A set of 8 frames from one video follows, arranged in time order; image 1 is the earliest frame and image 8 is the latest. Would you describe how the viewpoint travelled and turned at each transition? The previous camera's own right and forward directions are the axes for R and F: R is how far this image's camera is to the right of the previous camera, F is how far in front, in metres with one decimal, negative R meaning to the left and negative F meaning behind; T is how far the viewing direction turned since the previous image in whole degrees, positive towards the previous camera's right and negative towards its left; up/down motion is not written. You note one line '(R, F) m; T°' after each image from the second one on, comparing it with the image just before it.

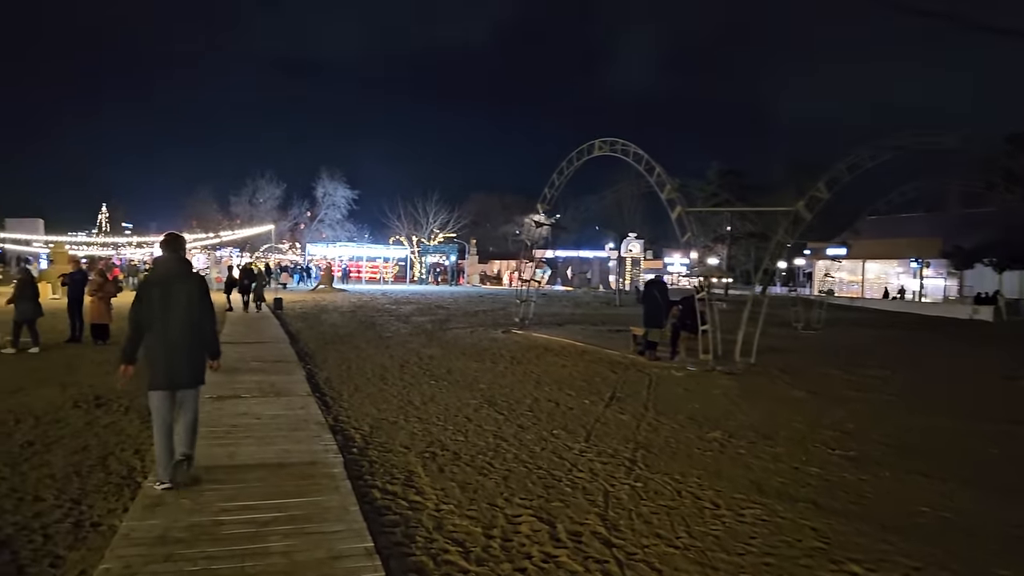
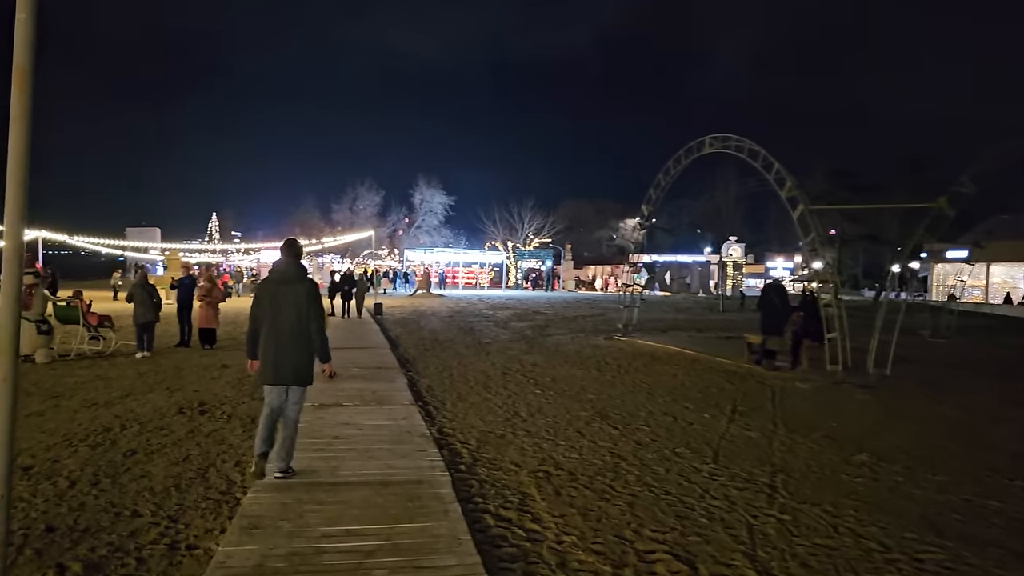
(-0.2, +0.5) m; -7°
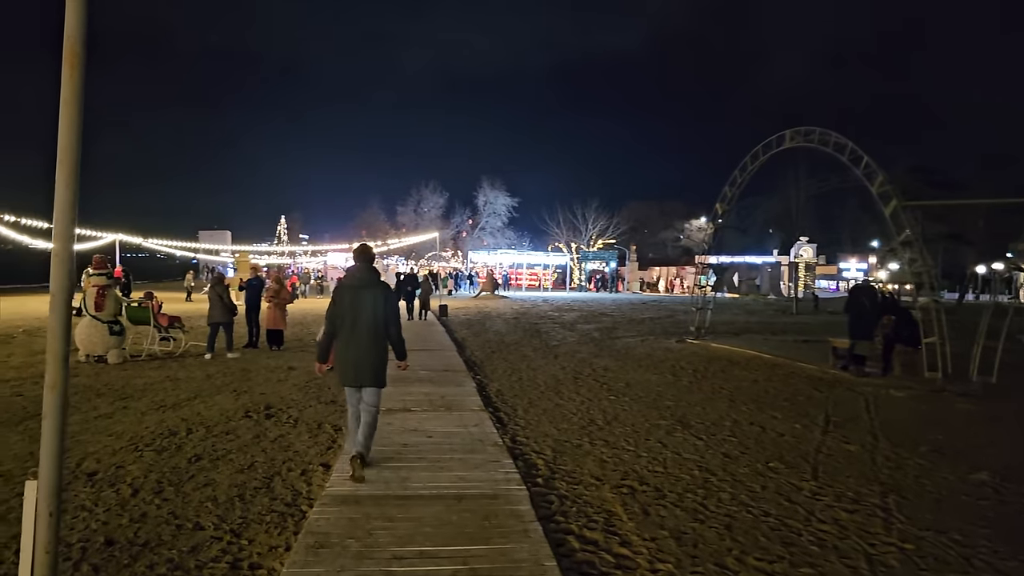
(-0.1, +0.4) m; -4°
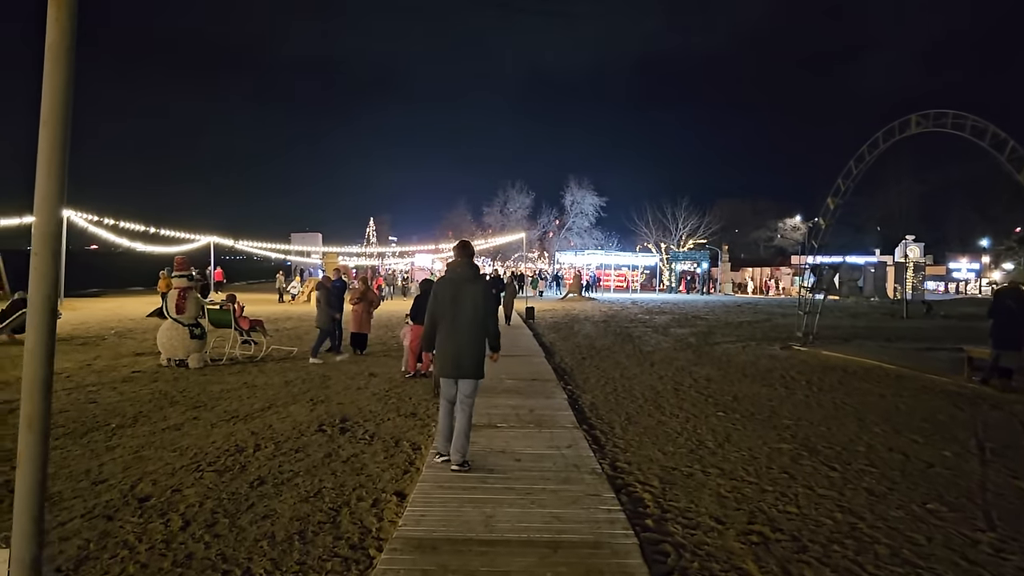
(-0.1, +0.8) m; -6°
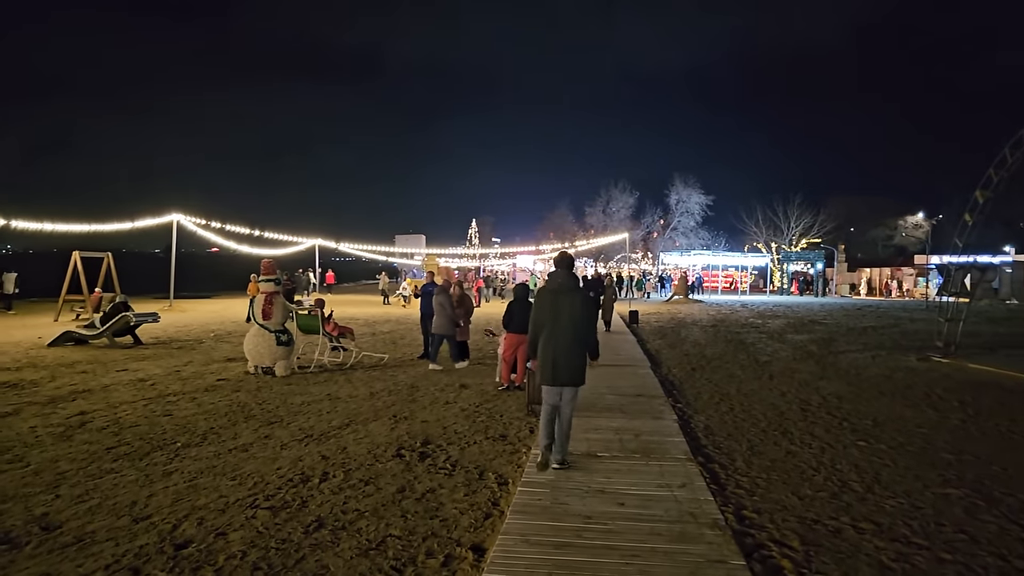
(0.0, +0.9) m; -7°
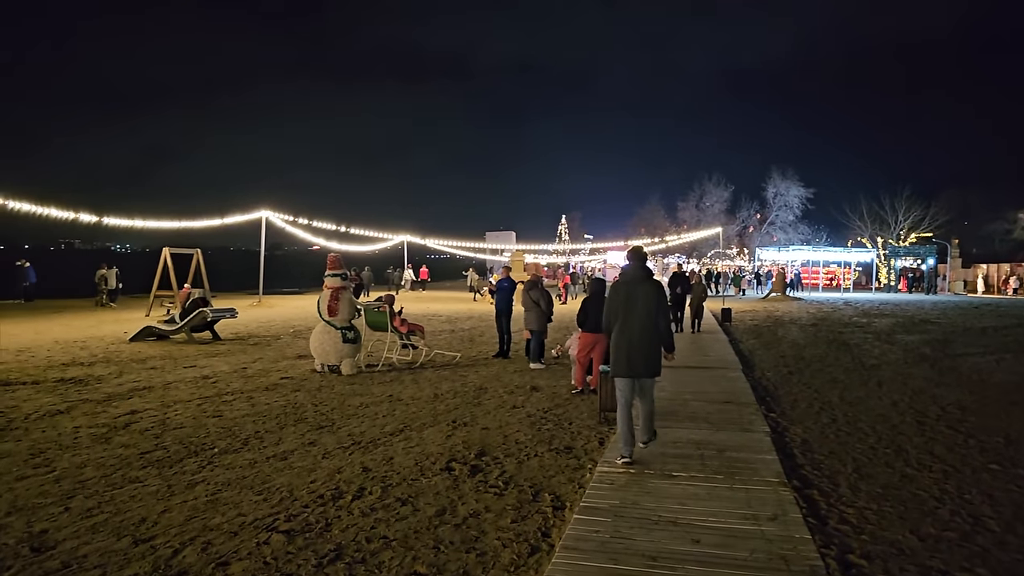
(+0.2, +0.7) m; -6°
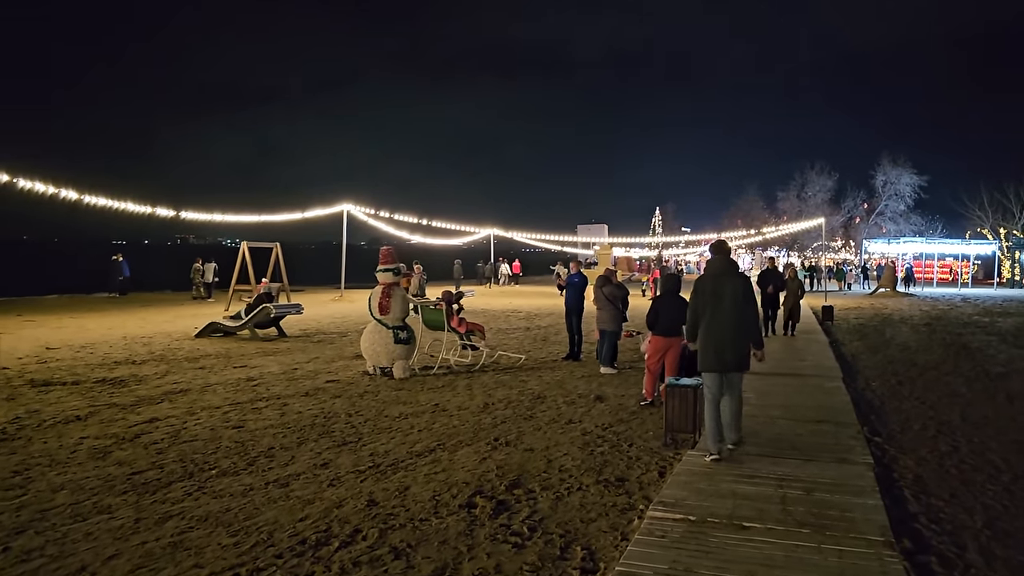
(+0.3, +1.0) m; -7°
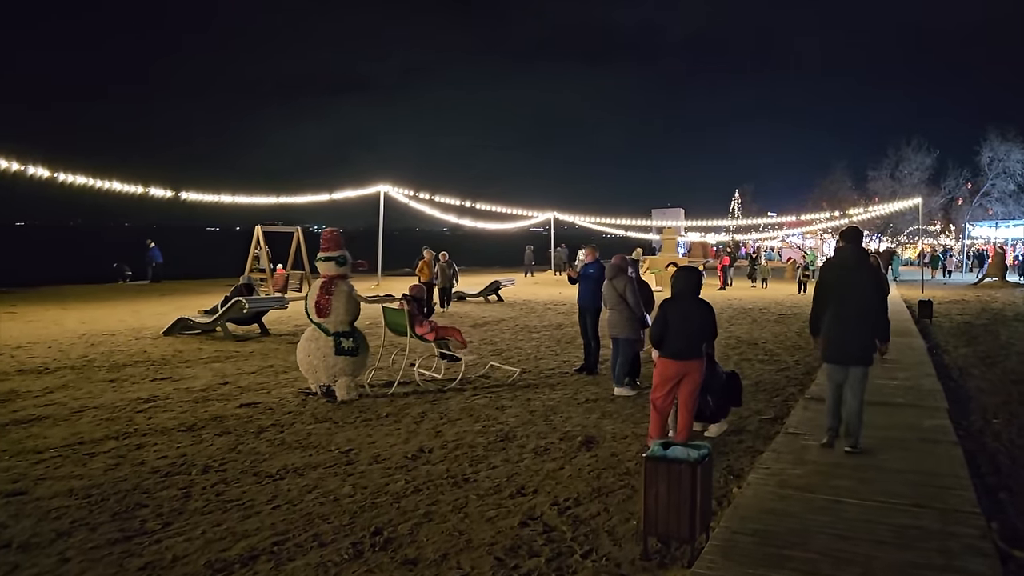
(+0.9, +2.4) m; -6°
